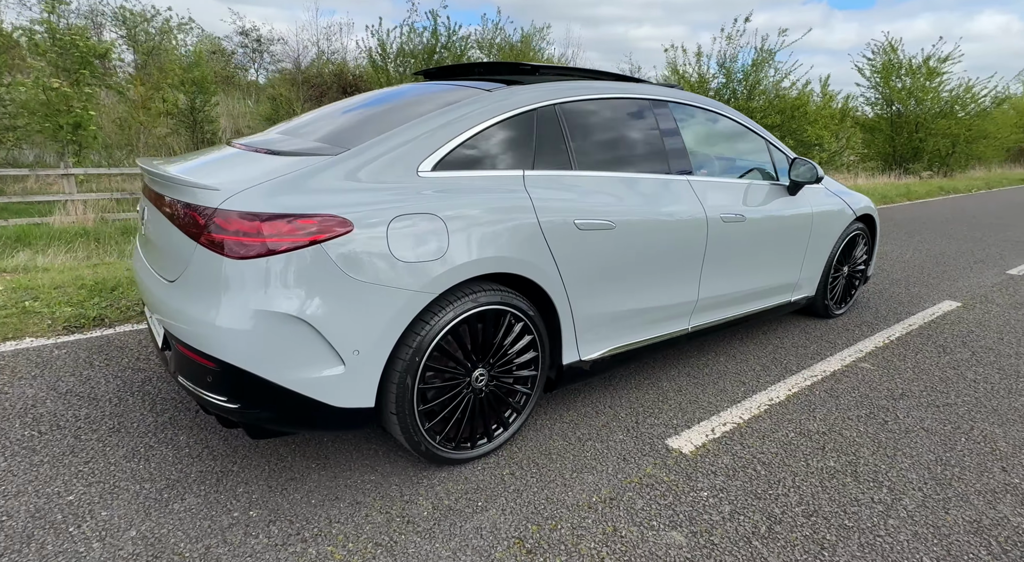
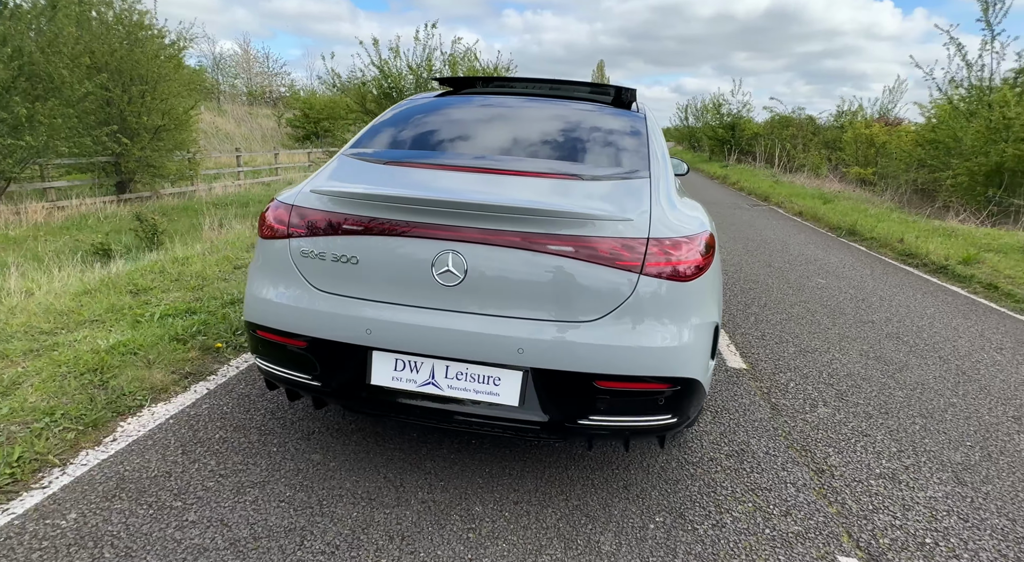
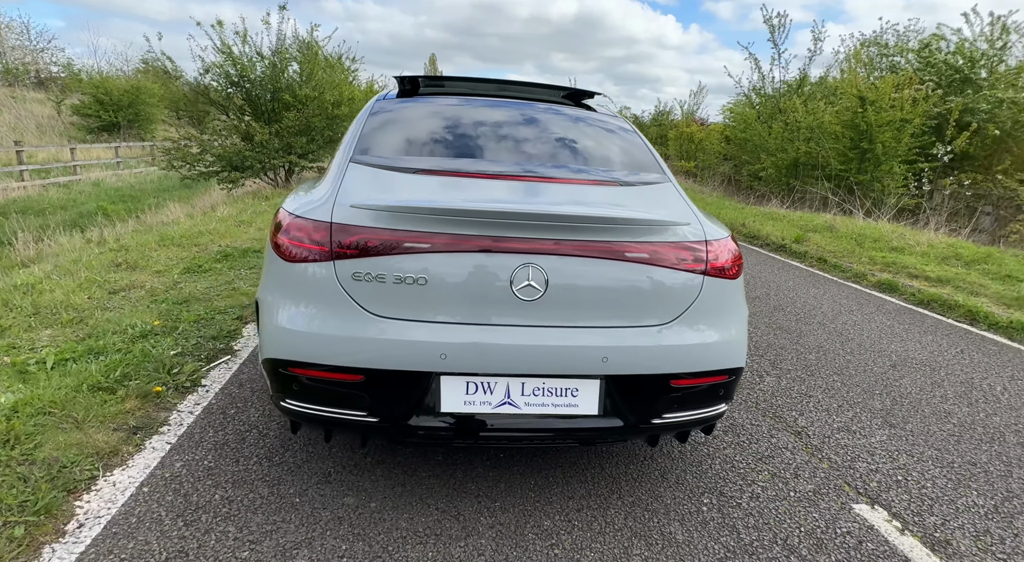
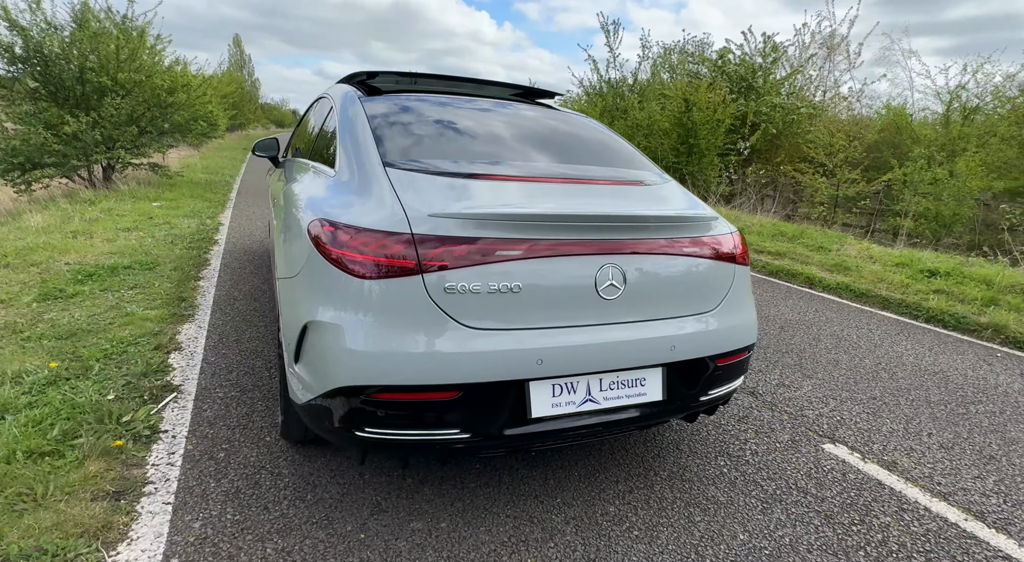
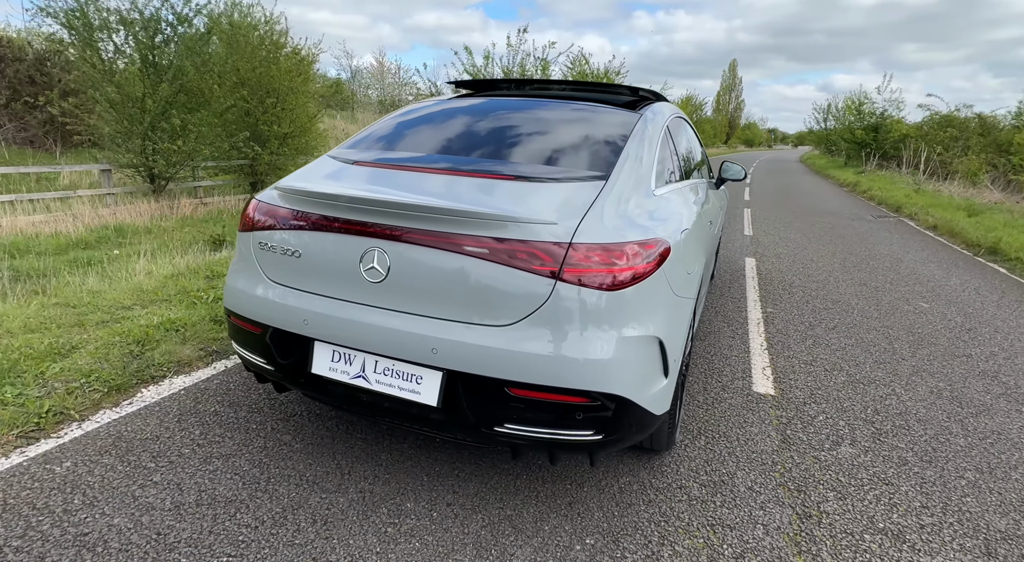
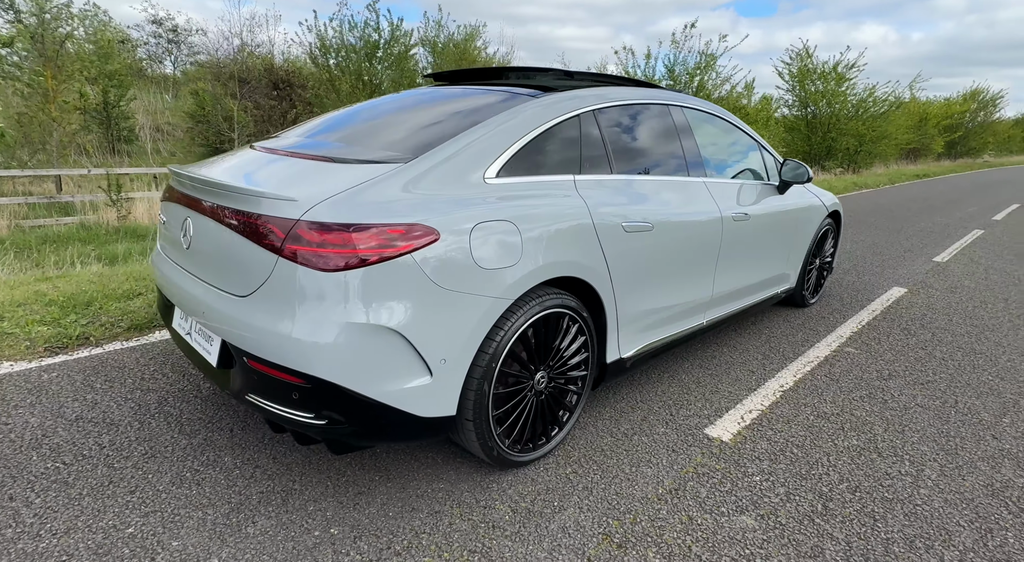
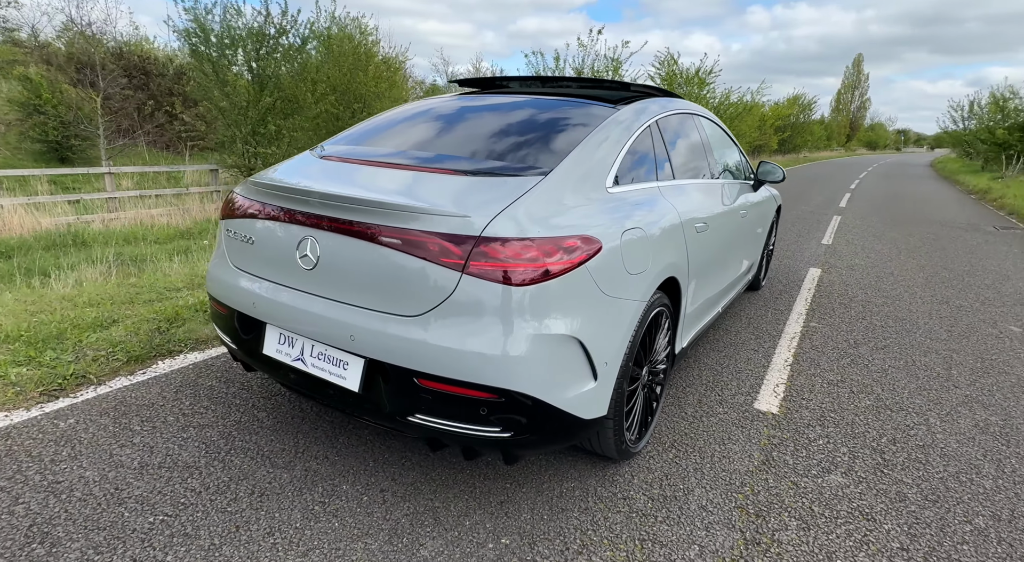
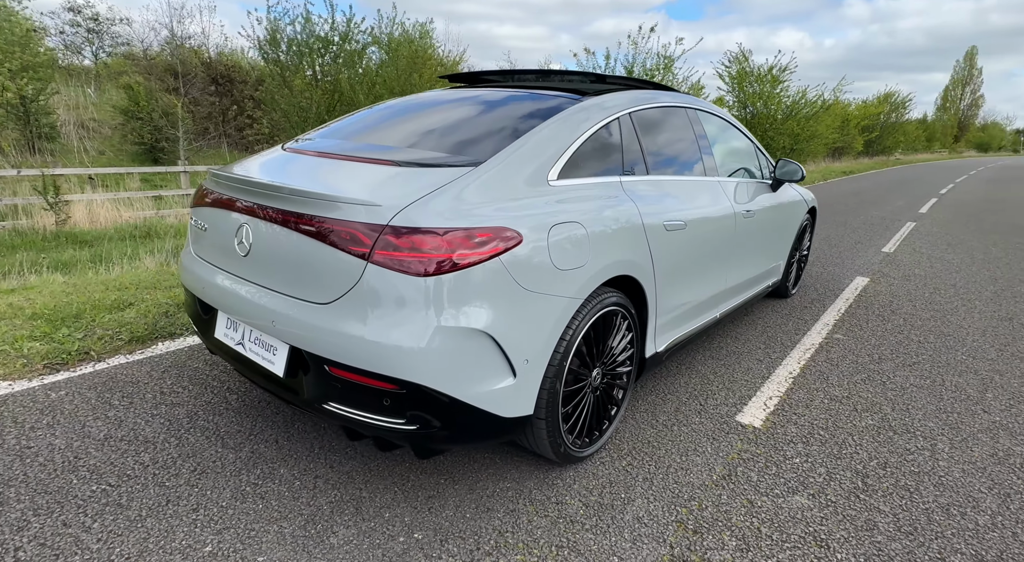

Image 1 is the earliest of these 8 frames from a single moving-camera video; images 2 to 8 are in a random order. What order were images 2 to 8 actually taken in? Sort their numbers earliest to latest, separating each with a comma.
6, 8, 7, 5, 2, 3, 4
